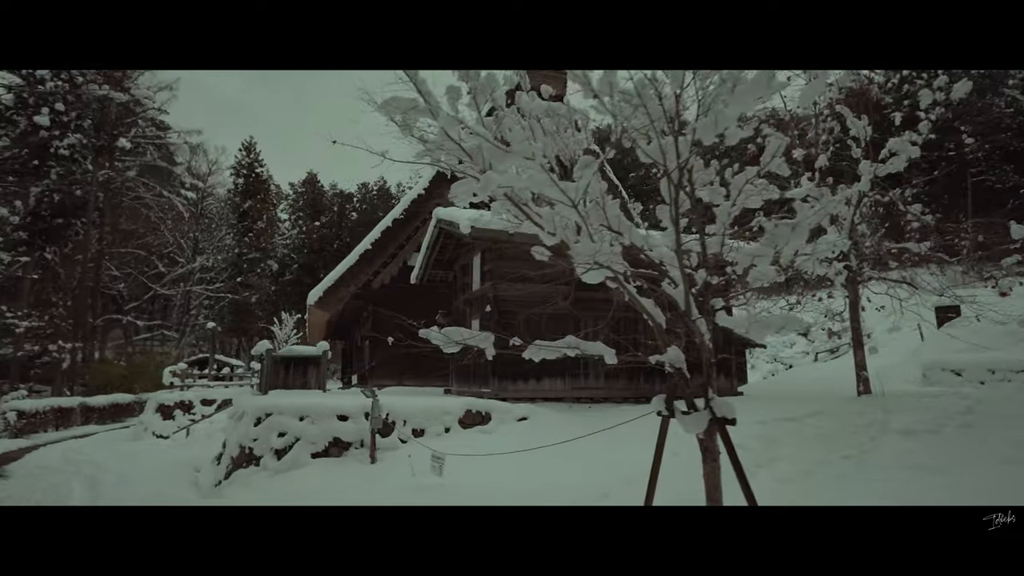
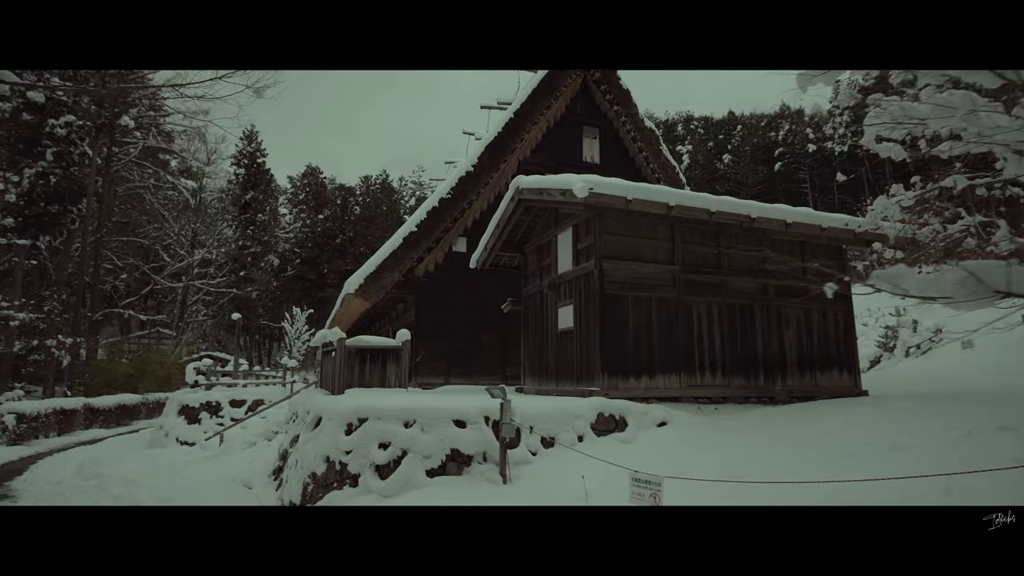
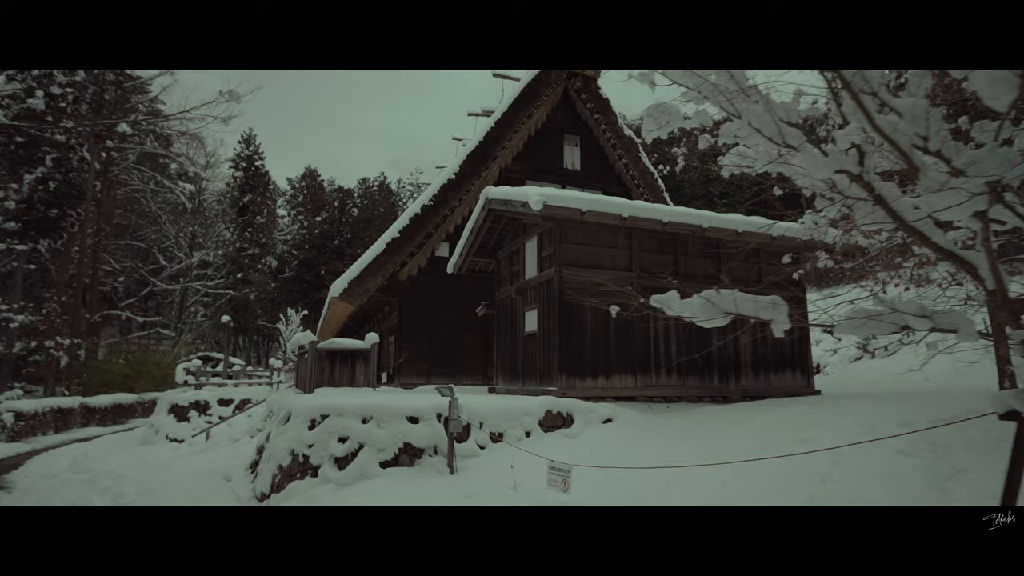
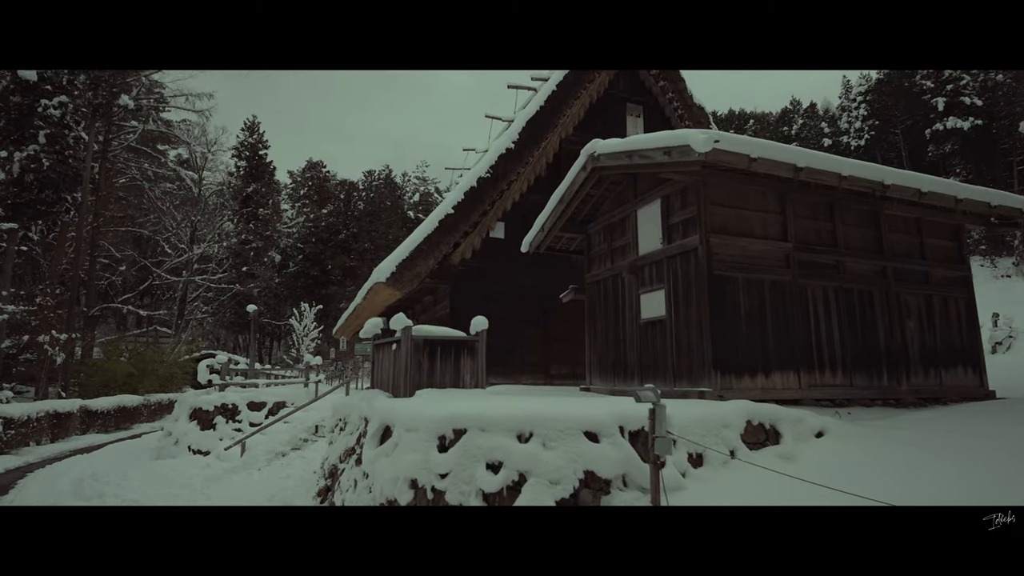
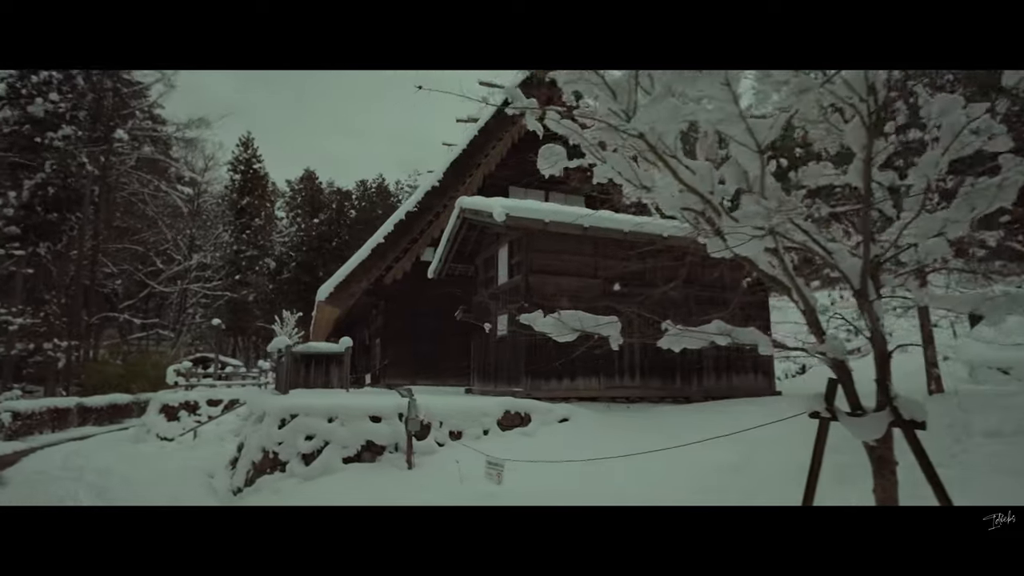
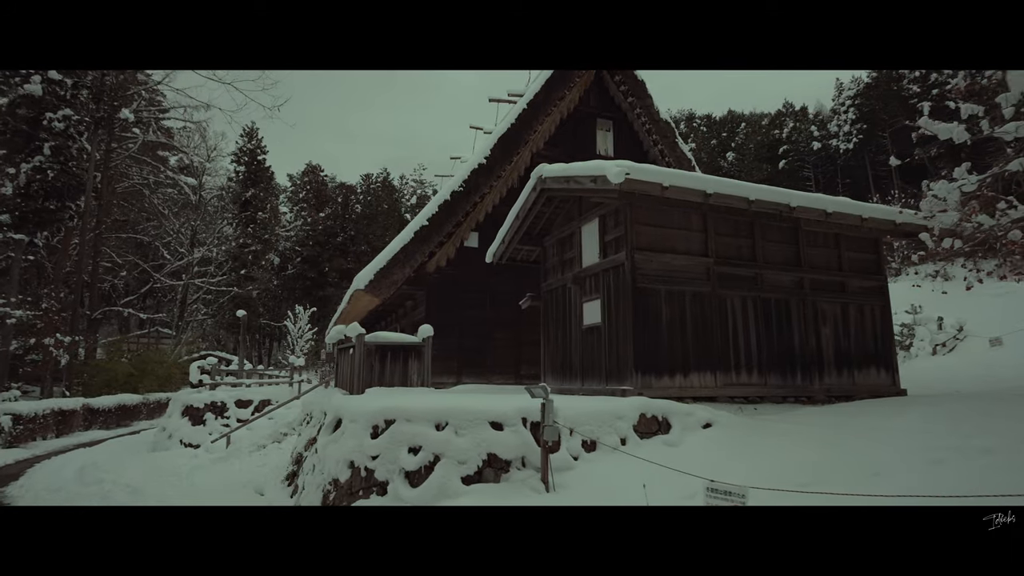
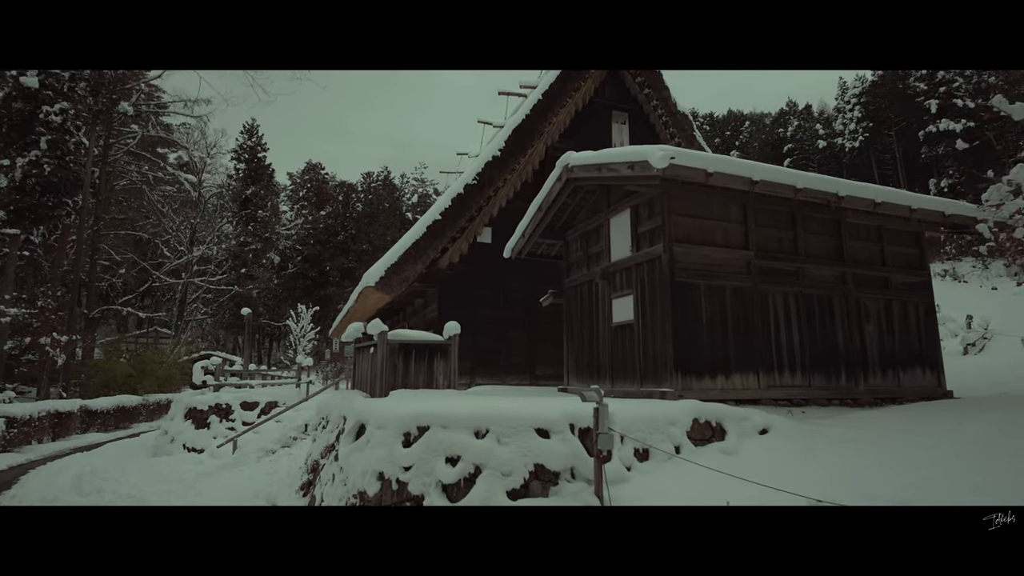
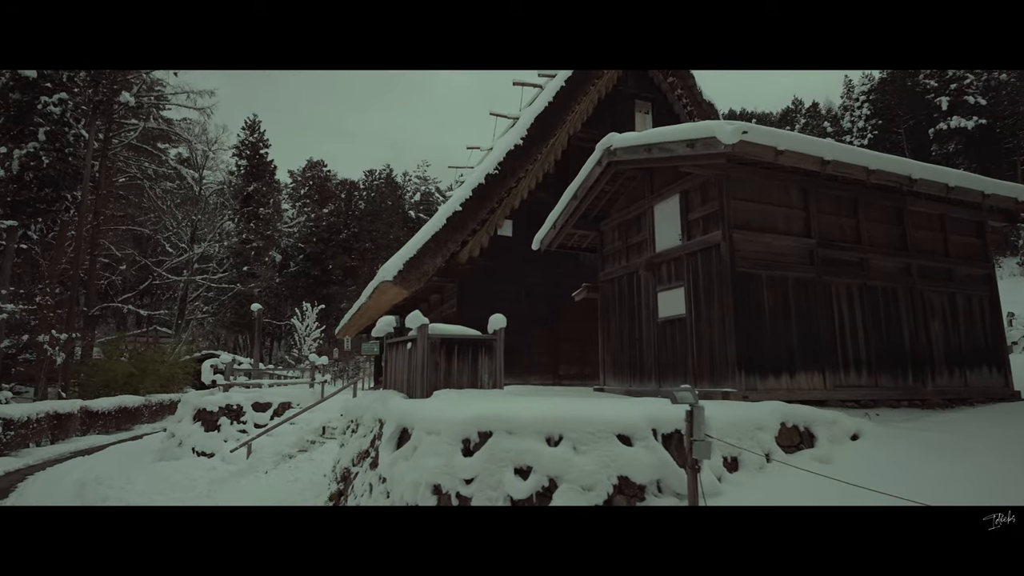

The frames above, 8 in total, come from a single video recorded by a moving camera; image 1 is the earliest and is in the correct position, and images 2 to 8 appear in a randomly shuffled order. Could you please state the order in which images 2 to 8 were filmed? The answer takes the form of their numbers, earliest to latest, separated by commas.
5, 3, 2, 6, 7, 4, 8
